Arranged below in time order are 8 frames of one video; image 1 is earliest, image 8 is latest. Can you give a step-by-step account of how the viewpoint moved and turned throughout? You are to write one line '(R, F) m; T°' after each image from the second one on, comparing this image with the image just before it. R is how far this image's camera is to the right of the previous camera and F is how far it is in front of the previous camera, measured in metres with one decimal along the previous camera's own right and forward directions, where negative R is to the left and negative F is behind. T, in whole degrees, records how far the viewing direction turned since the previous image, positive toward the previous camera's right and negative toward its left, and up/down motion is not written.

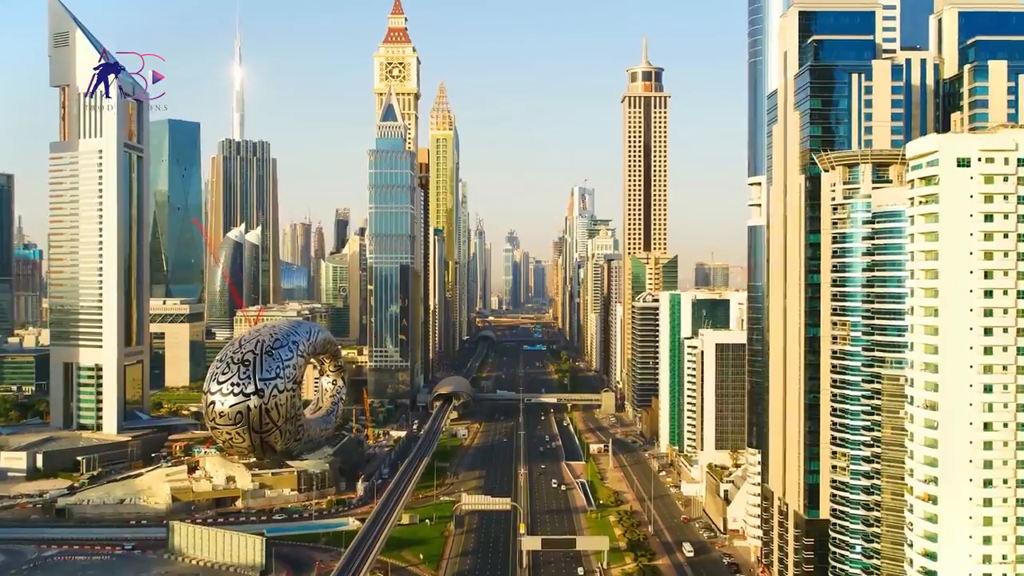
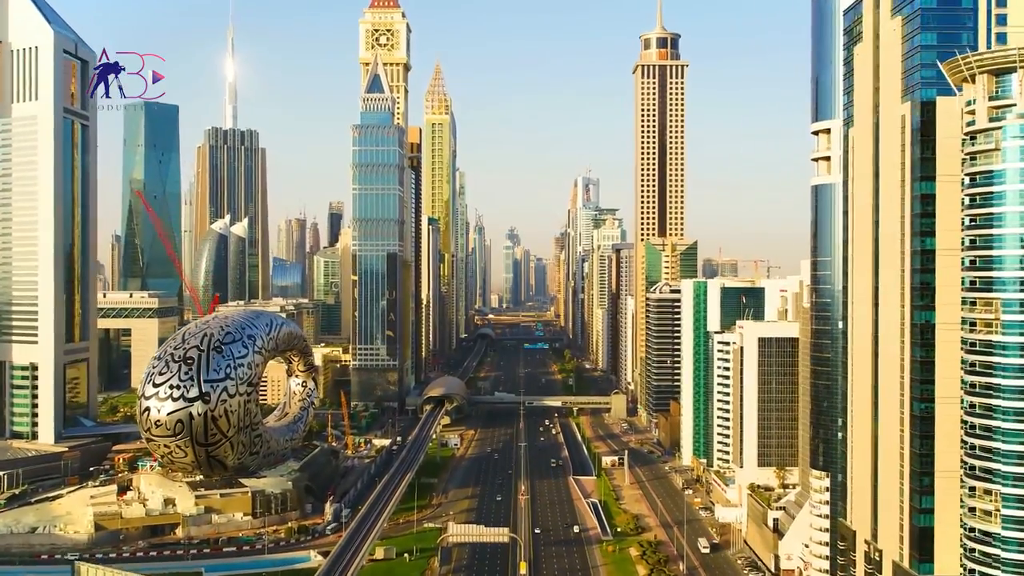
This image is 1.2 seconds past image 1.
(+0.1, +16.7) m; 0°
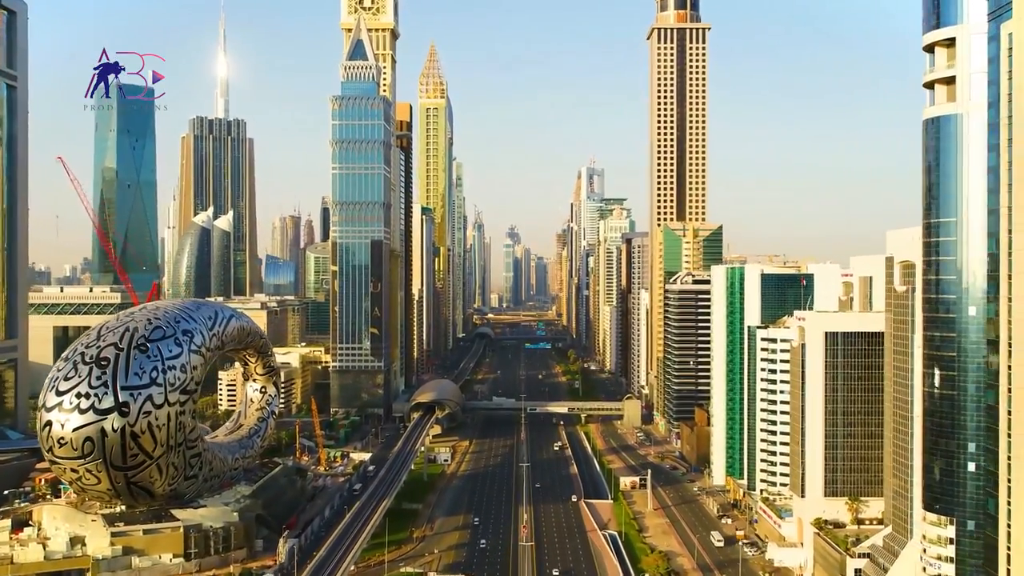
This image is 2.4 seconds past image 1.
(+0.1, +16.5) m; 0°
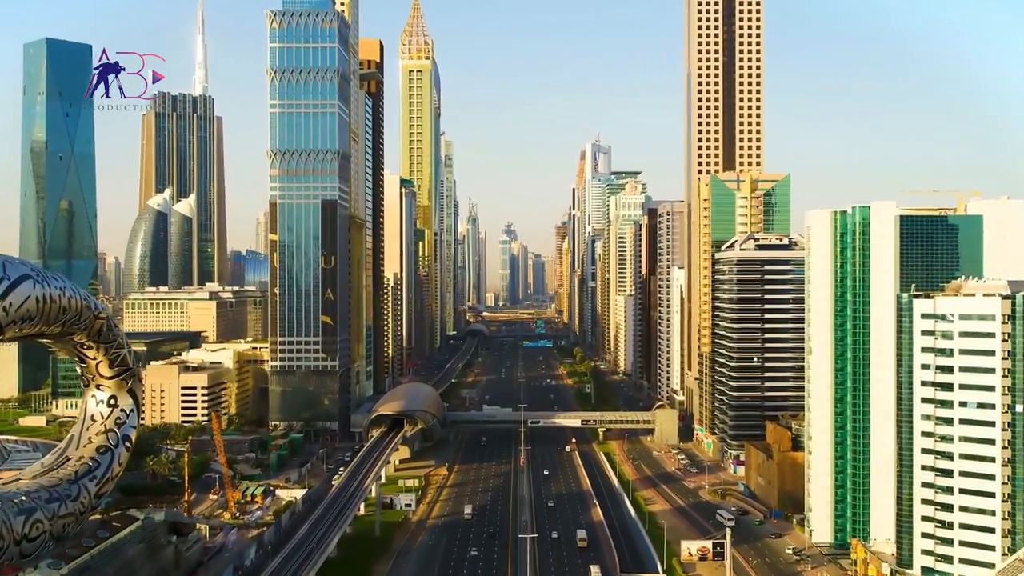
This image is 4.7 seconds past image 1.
(+0.1, +31.2) m; 0°
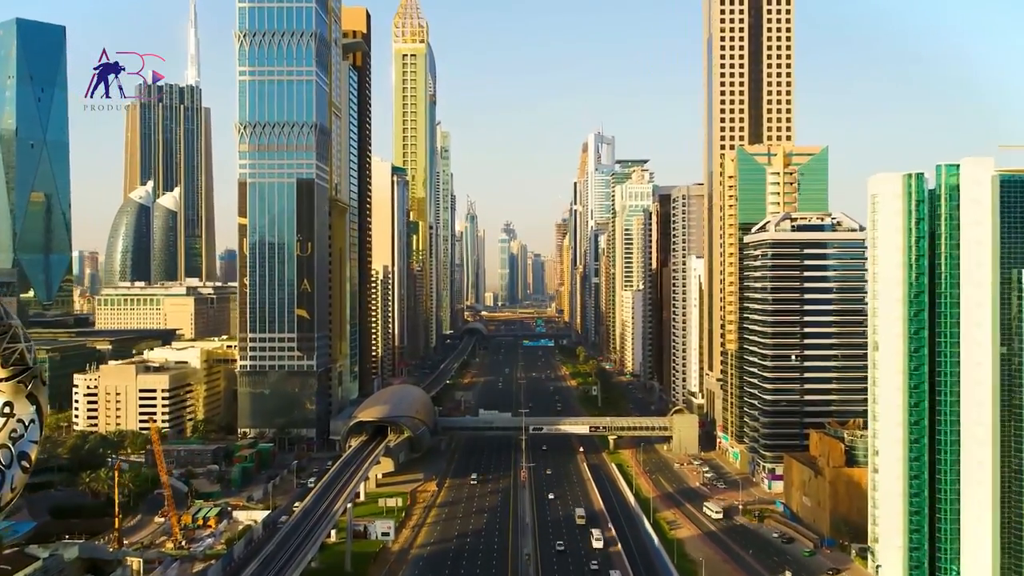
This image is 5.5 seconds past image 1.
(0.0, +11.0) m; 0°
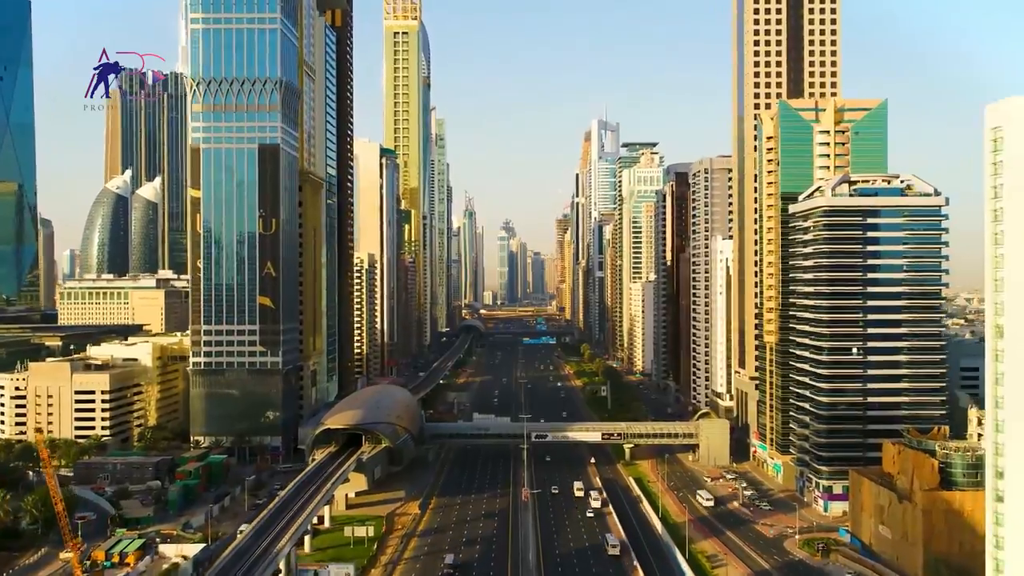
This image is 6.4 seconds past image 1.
(0.0, +12.8) m; 0°
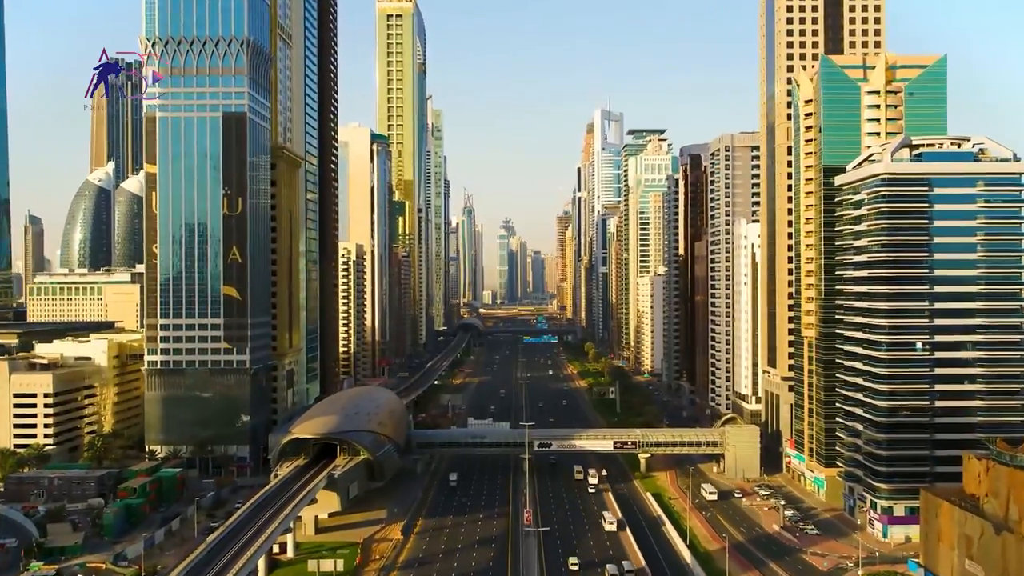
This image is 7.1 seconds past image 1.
(0.0, +9.2) m; 0°
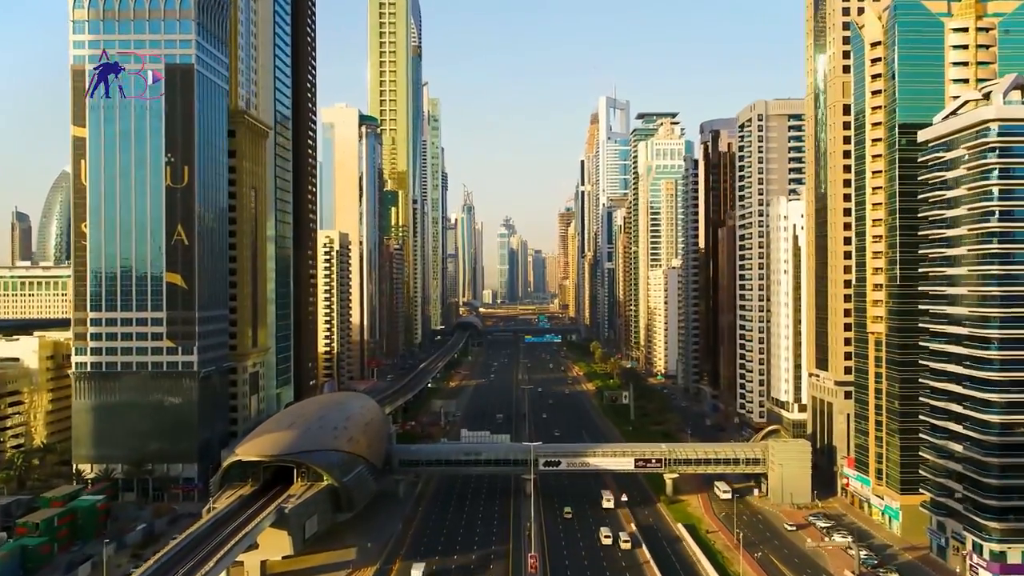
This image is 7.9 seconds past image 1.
(0.0, +11.0) m; 0°
